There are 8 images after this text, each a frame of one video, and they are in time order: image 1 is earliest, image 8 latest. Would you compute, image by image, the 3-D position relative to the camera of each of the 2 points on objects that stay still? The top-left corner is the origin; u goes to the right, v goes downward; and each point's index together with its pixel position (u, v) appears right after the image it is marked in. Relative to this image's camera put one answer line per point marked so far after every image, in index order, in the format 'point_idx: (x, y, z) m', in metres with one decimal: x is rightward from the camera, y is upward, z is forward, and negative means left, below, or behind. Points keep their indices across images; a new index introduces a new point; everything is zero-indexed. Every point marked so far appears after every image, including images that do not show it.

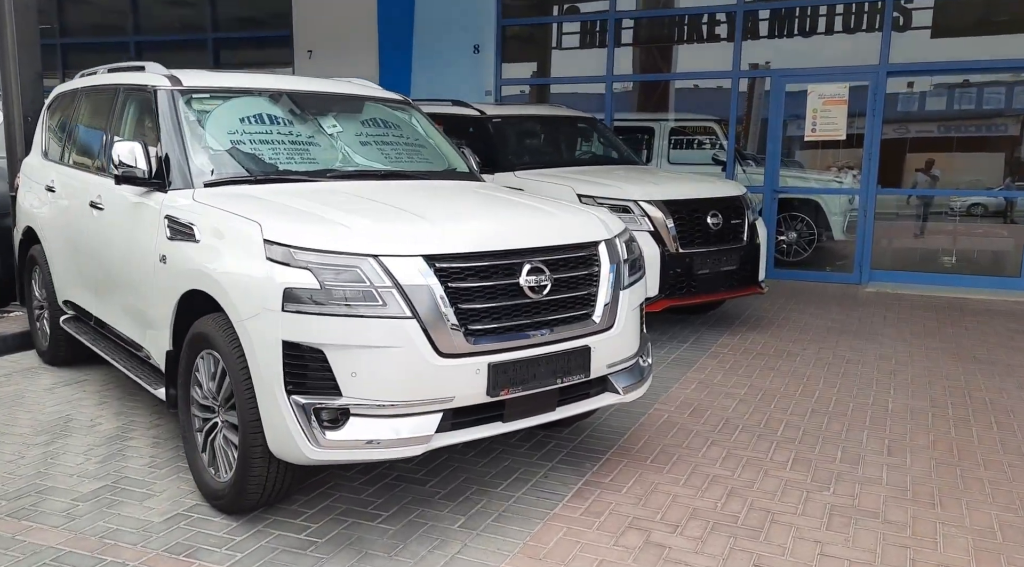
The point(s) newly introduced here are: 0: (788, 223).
0: (+3.5, +0.8, +10.7) m
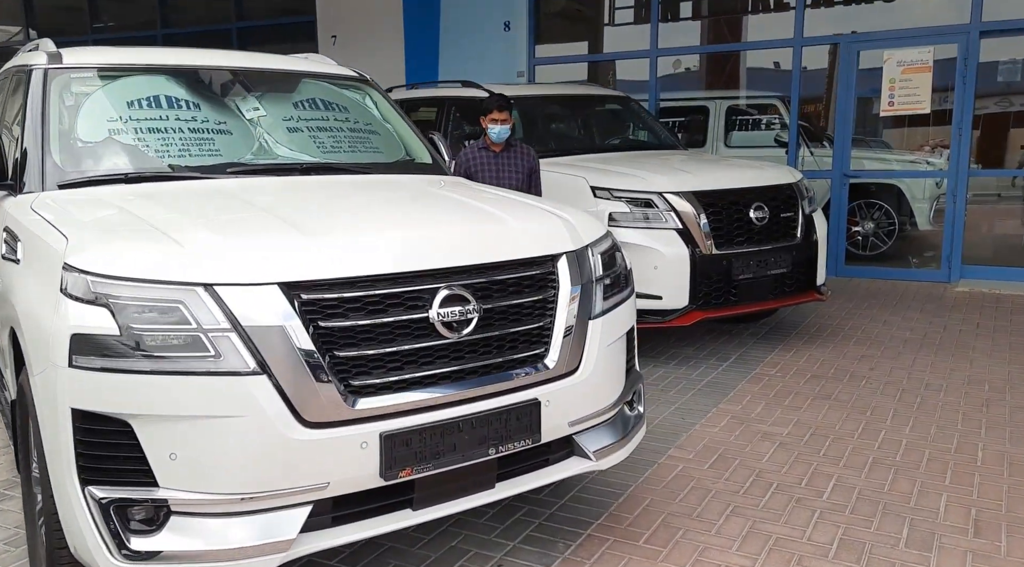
0: (+3.9, +0.8, +9.3) m
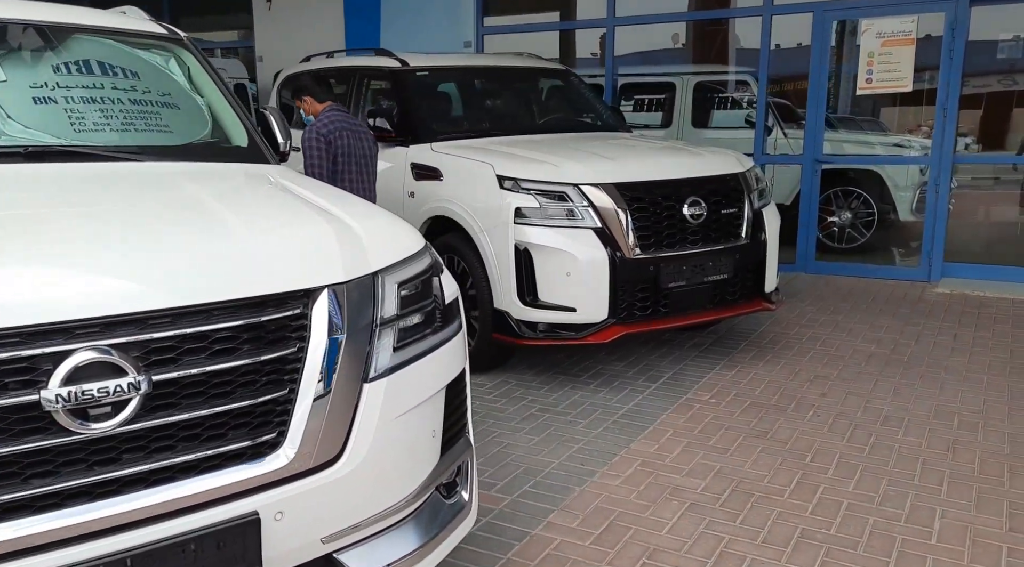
0: (+3.2, +0.8, +8.5) m
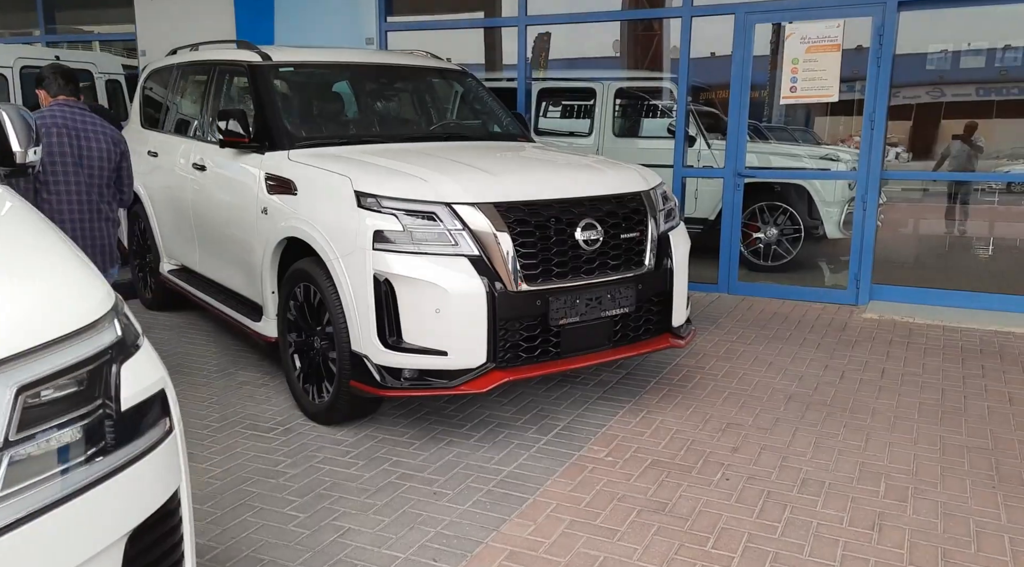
0: (+2.3, +0.6, +7.9) m
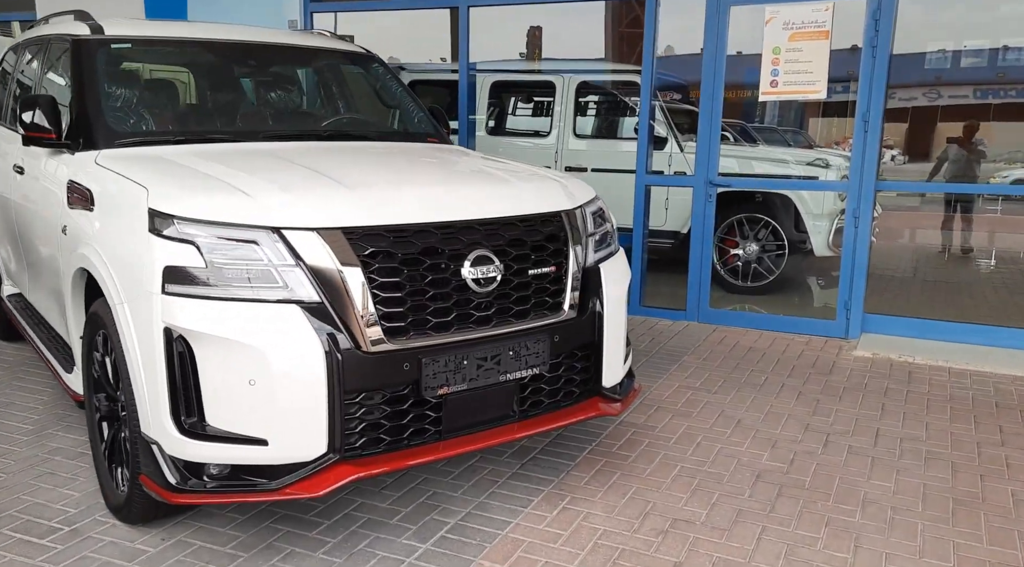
0: (+1.8, +0.4, +6.7) m
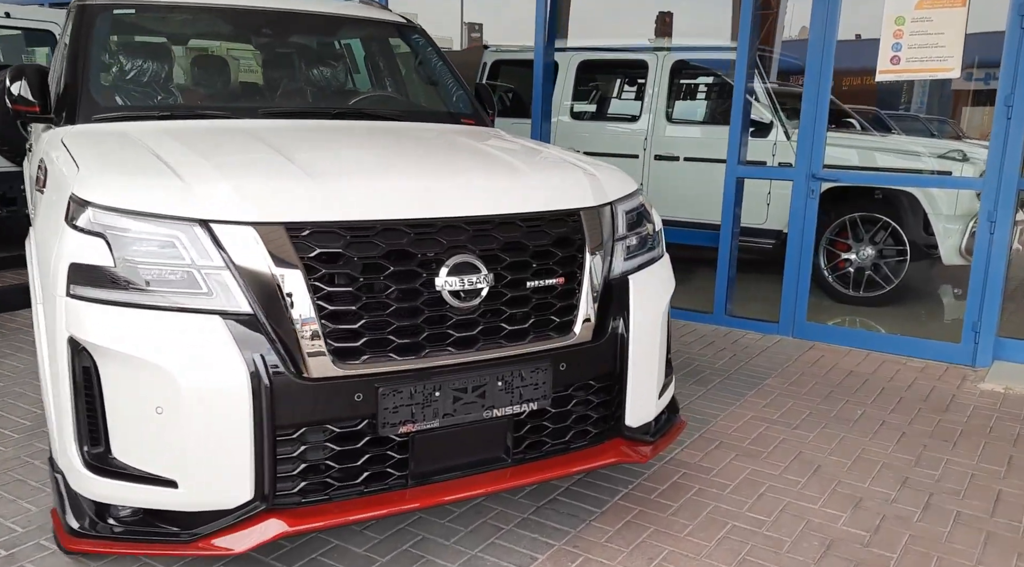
0: (+2.3, +0.3, +5.8) m
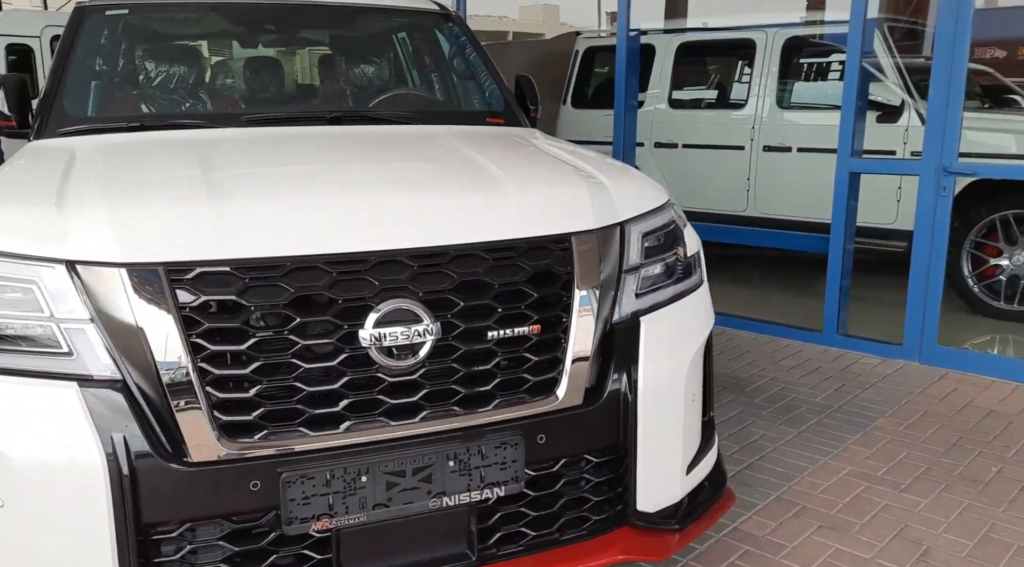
0: (+2.7, +0.3, +4.8) m
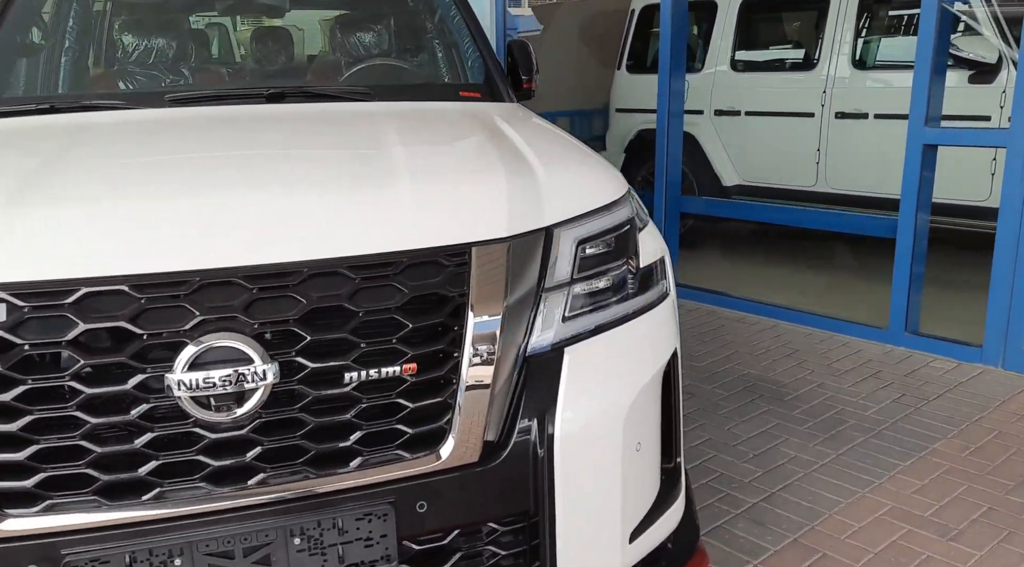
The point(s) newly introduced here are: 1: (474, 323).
0: (+2.7, +0.3, +4.0) m
1: (-0.1, -0.1, +1.7) m
